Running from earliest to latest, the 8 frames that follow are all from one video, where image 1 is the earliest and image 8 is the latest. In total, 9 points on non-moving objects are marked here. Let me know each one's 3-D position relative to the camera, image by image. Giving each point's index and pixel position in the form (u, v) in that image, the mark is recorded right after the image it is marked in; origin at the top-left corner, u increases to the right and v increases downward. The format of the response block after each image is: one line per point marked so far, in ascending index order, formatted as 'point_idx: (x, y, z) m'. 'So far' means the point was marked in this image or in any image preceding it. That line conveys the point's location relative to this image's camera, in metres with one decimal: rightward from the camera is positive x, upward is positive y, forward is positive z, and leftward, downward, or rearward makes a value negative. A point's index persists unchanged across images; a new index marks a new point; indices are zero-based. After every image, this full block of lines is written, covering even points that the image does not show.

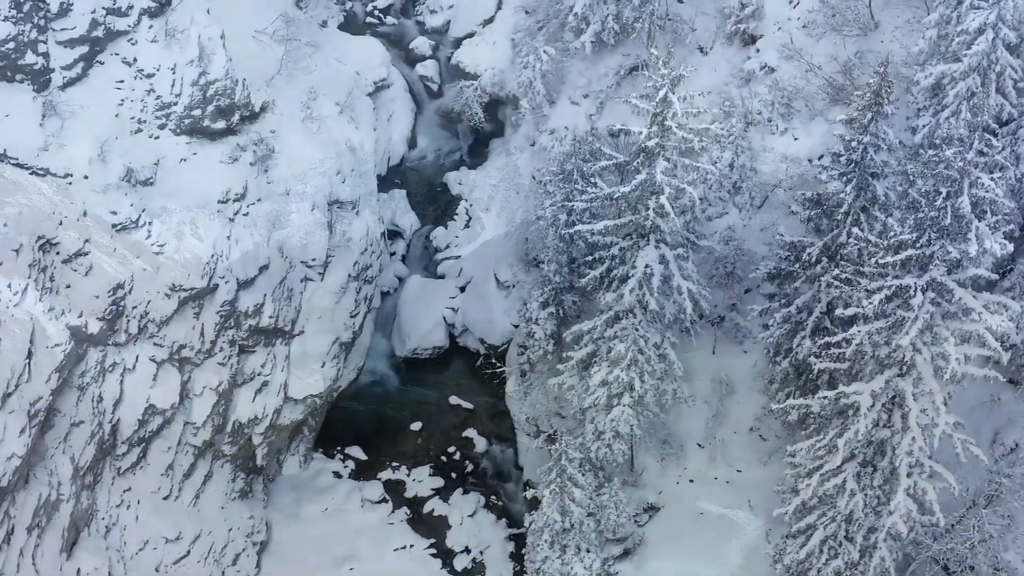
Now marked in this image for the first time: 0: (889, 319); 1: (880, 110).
0: (+10.9, -0.9, +18.8) m
1: (+10.5, +5.2, +18.5) m
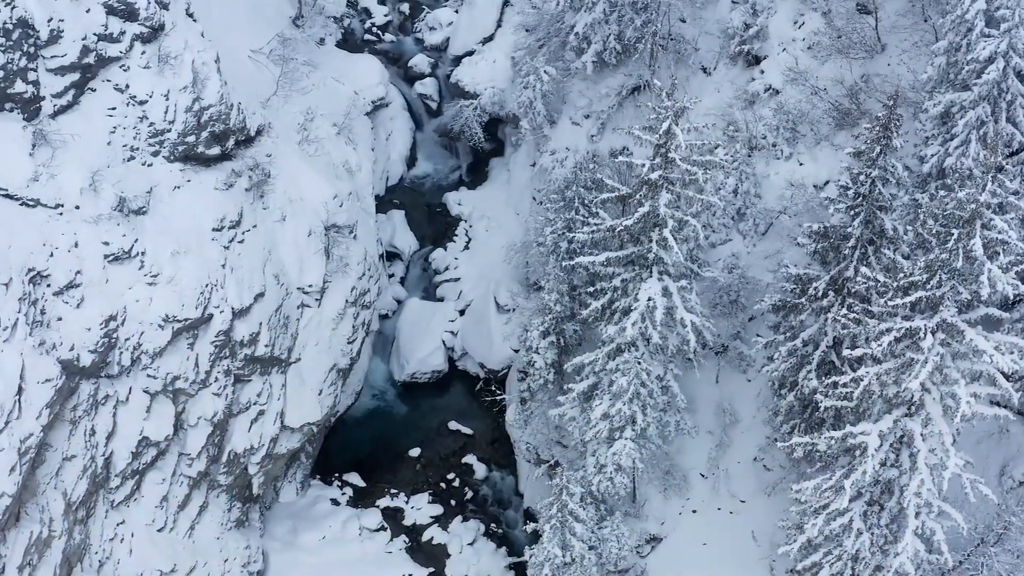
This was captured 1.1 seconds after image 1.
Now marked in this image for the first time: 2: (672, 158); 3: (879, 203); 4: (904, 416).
0: (+10.9, -2.0, +18.4) m
1: (+10.5, +4.1, +18.1) m
2: (+4.7, +4.0, +19.3) m
3: (+10.6, +2.6, +18.8) m
4: (+11.3, -3.6, +18.6) m
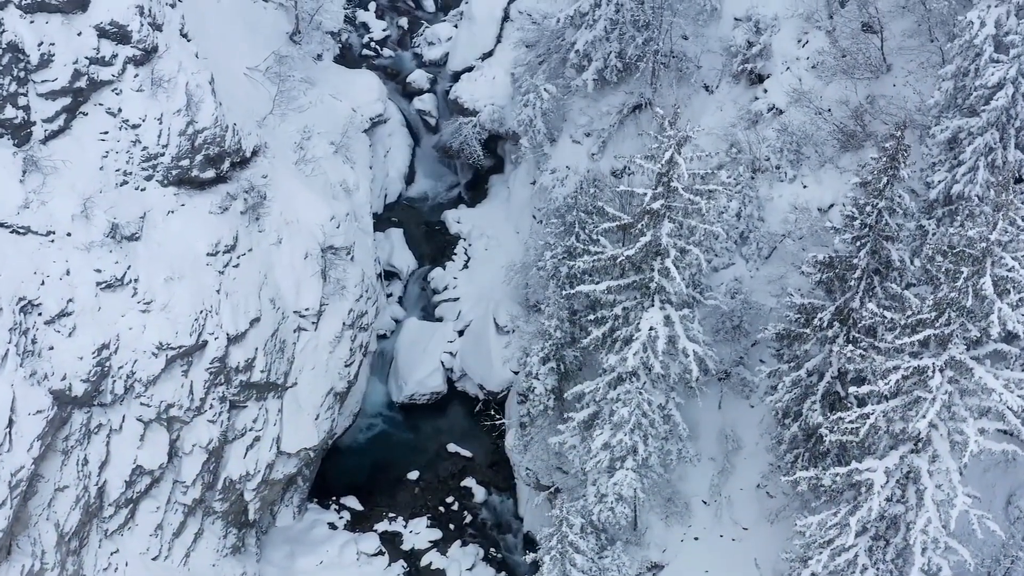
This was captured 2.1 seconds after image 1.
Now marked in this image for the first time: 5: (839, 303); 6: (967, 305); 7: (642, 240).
0: (+10.9, -3.0, +18.0) m
1: (+10.5, +3.2, +17.7) m
2: (+4.7, +3.0, +18.9) m
3: (+10.6, +1.6, +18.4) m
4: (+11.3, -4.6, +18.3) m
5: (+9.9, -0.4, +19.7) m
6: (+11.5, -0.5, +16.4) m
7: (+3.9, +1.5, +19.7) m
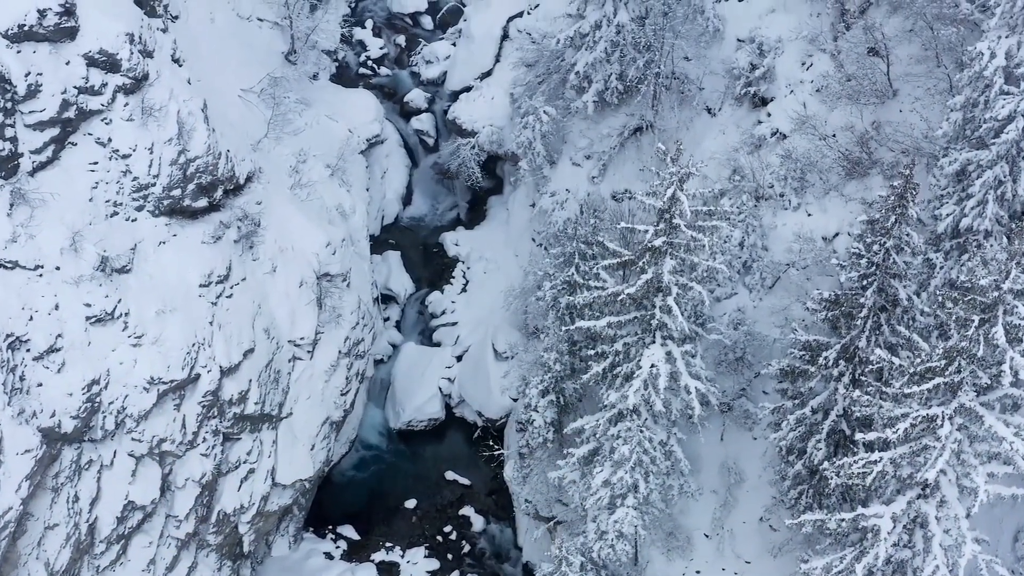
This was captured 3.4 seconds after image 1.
0: (+10.9, -4.2, +17.6) m
1: (+10.4, +2.0, +17.2) m
2: (+4.6, +1.8, +18.4) m
3: (+10.5, +0.5, +18.0) m
4: (+11.2, -5.8, +17.8) m
5: (+9.9, -1.6, +19.3) m
6: (+11.5, -1.6, +15.9) m
7: (+3.9, +0.3, +19.3) m
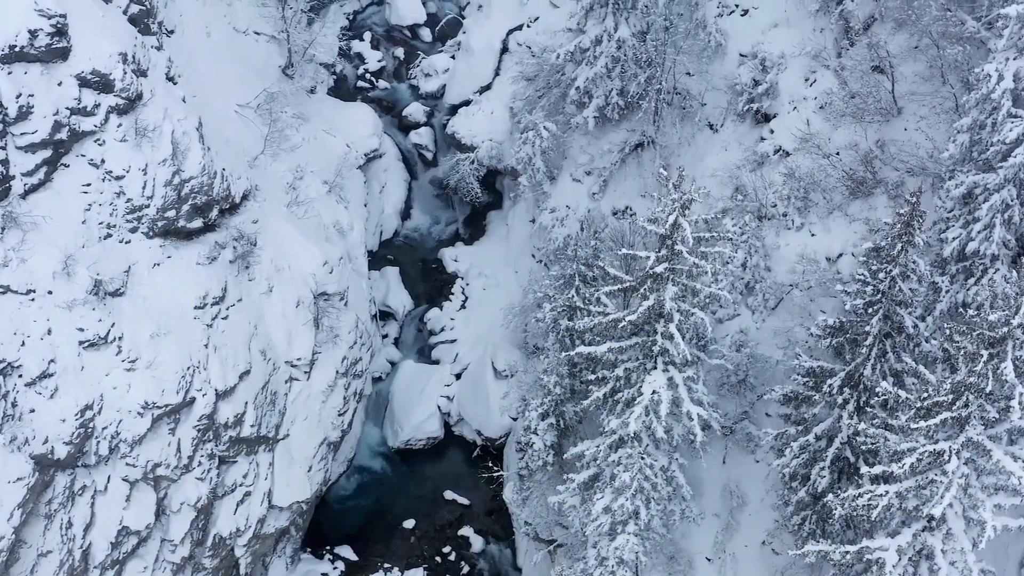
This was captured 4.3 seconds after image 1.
0: (+10.8, -5.0, +17.2) m
1: (+10.4, +1.2, +16.9) m
2: (+4.6, +1.0, +18.1) m
3: (+10.5, -0.3, +17.6) m
4: (+11.2, -6.6, +17.5) m
5: (+9.9, -2.4, +18.9) m
6: (+11.4, -2.4, +15.6) m
7: (+3.9, -0.5, +19.0) m
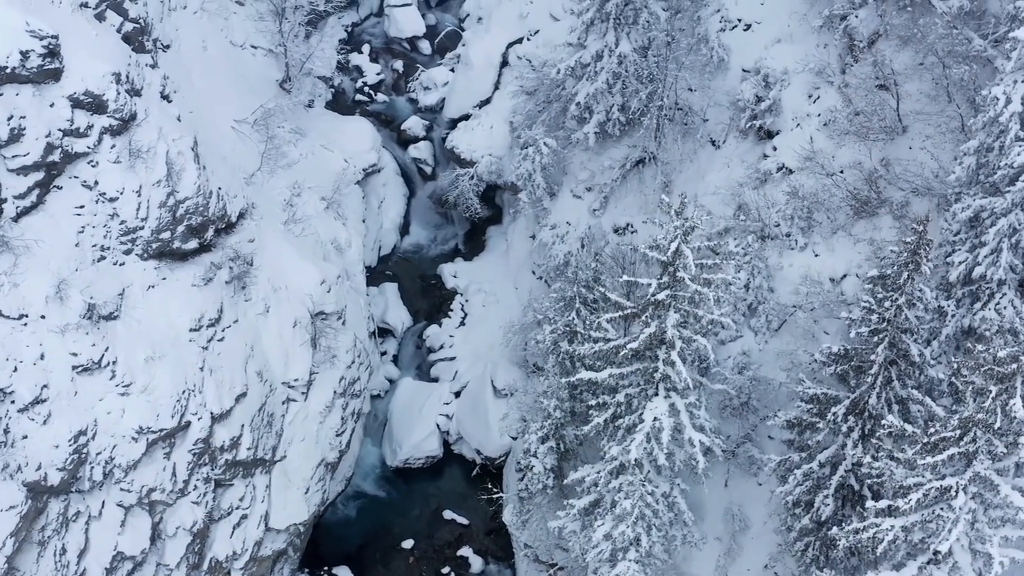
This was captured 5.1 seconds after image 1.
0: (+10.8, -5.8, +16.9) m
1: (+10.4, +0.4, +16.5) m
2: (+4.6, +0.2, +17.7) m
3: (+10.5, -1.1, +17.3) m
4: (+11.2, -7.4, +17.2) m
5: (+9.9, -3.2, +18.6) m
6: (+11.4, -3.2, +15.3) m
7: (+3.8, -1.2, +18.6) m
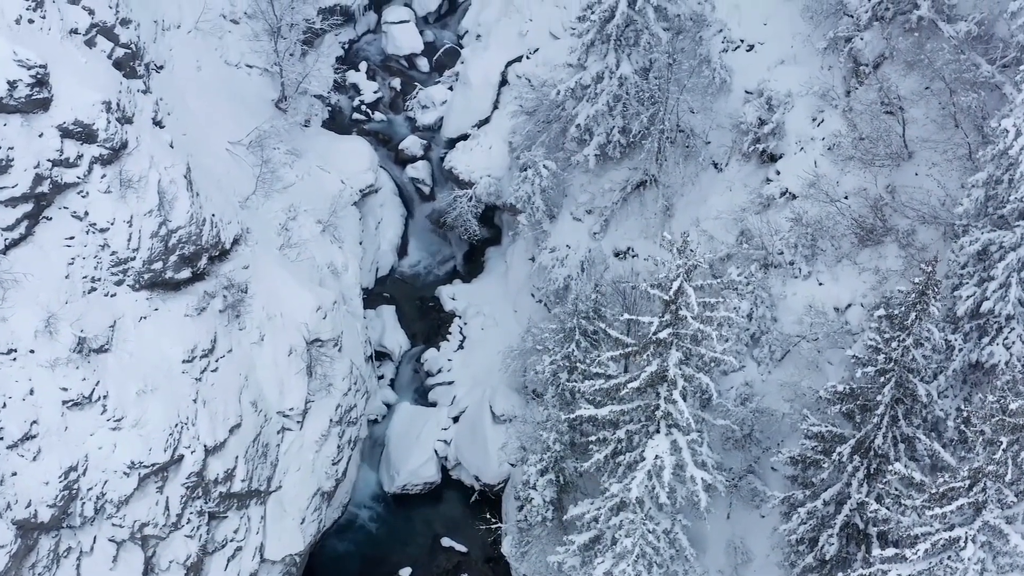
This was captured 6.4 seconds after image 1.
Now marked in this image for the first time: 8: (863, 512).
0: (+10.8, -6.9, +16.6) m
1: (+10.3, -0.7, +16.1) m
2: (+4.6, -0.8, +17.3) m
3: (+10.5, -2.2, +16.9) m
4: (+11.1, -8.4, +16.9) m
5: (+9.8, -4.2, +18.2) m
6: (+11.4, -4.3, +14.9) m
7: (+3.8, -2.3, +18.2) m
8: (+10.3, -6.6, +19.1) m
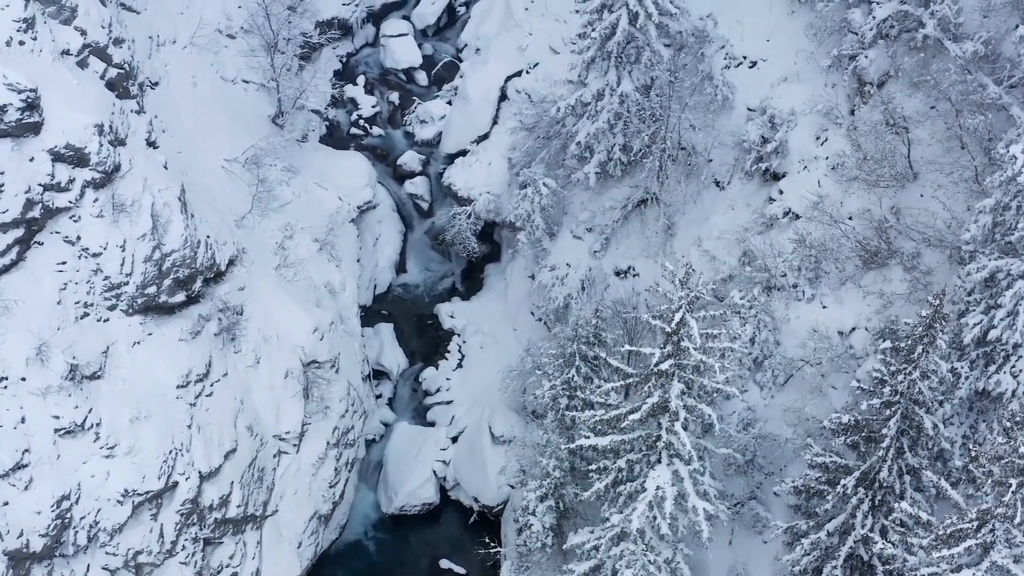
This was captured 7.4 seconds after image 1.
0: (+10.7, -7.7, +16.2) m
1: (+10.3, -1.5, +15.8) m
2: (+4.5, -1.7, +17.0) m
3: (+10.4, -3.1, +16.6) m
4: (+11.1, -9.3, +16.6) m
5: (+9.8, -5.1, +17.9) m
6: (+11.3, -5.2, +14.6) m
7: (+3.8, -3.2, +17.9) m
8: (+10.3, -7.5, +18.8) m
